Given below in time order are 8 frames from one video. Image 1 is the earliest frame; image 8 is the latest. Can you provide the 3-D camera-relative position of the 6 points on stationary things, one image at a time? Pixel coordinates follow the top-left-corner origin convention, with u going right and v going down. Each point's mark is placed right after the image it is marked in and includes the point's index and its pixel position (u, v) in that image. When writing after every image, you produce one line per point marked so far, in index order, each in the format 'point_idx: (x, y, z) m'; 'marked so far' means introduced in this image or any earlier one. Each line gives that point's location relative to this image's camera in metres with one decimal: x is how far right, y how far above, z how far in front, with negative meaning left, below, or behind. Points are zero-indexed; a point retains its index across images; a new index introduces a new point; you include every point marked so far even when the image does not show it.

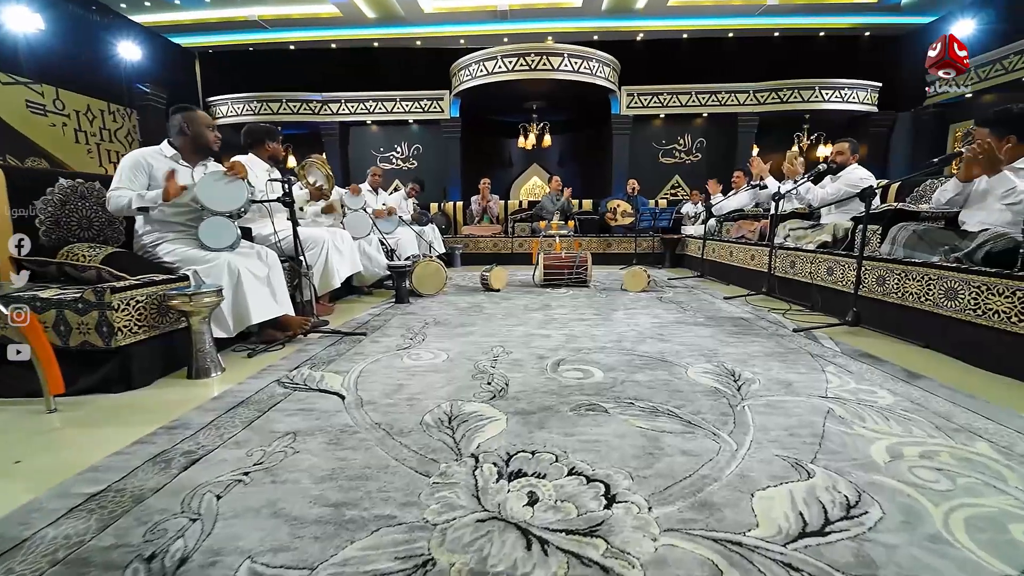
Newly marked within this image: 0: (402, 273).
0: (-0.9, +0.1, +3.5) m
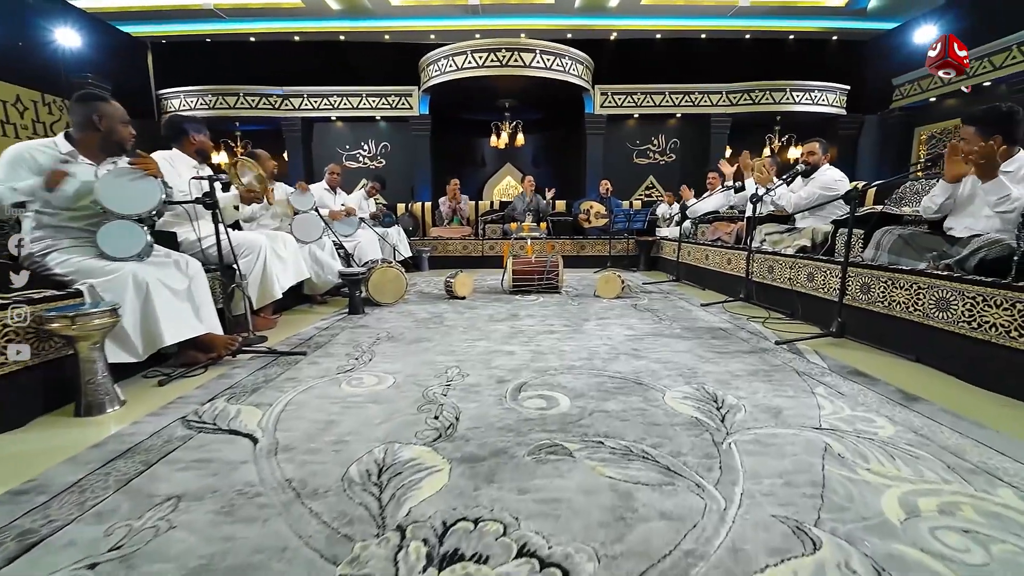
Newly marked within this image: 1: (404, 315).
0: (-1.2, 0.0, +3.2) m
1: (-0.8, -0.2, +3.1) m
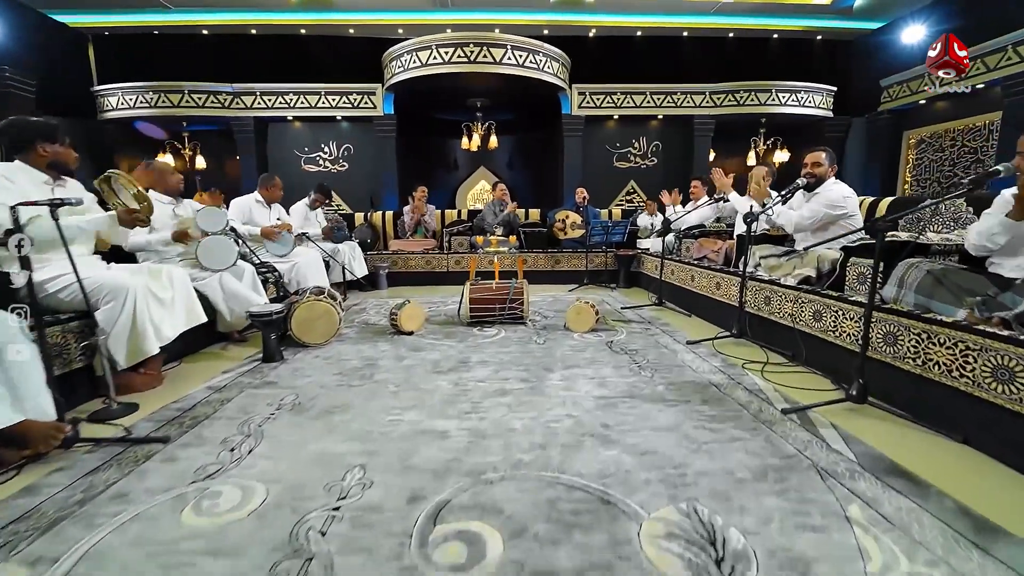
0: (-1.5, -0.2, +2.6) m
1: (-1.1, -0.5, +2.5) m
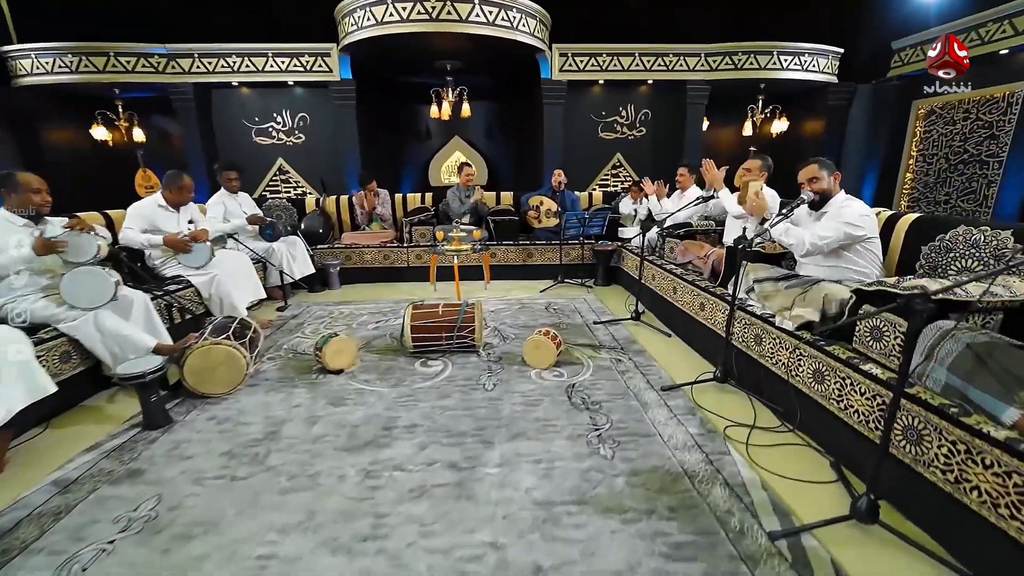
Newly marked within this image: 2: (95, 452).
0: (-1.8, -0.5, +2.1) m
1: (-1.4, -0.7, +2.1) m
2: (-1.9, -0.7, +2.0) m
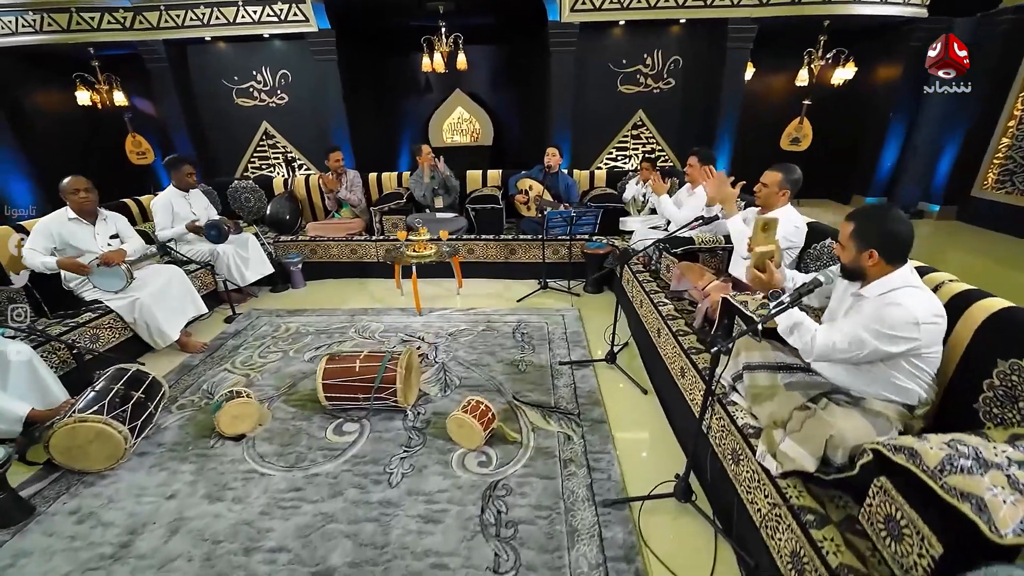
0: (-2.3, -0.8, +1.8) m
1: (-1.9, -1.1, +1.8) m
2: (-2.4, -1.1, +1.8) m
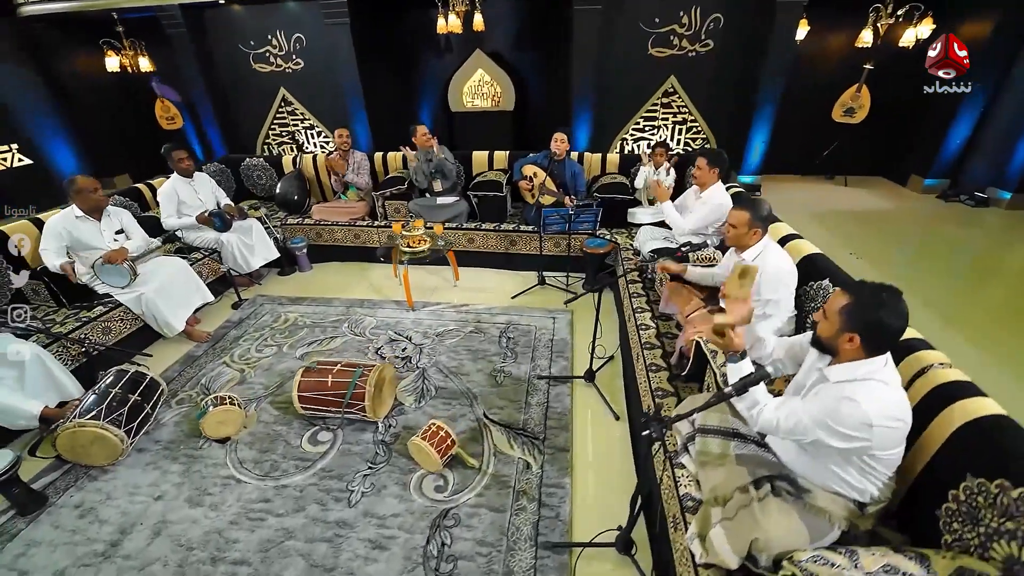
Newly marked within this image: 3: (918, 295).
0: (-2.5, -0.9, +2.1) m
1: (-2.1, -1.2, +2.0) m
2: (-2.7, -1.2, +2.1) m
3: (+3.9, 0.0, +4.0) m
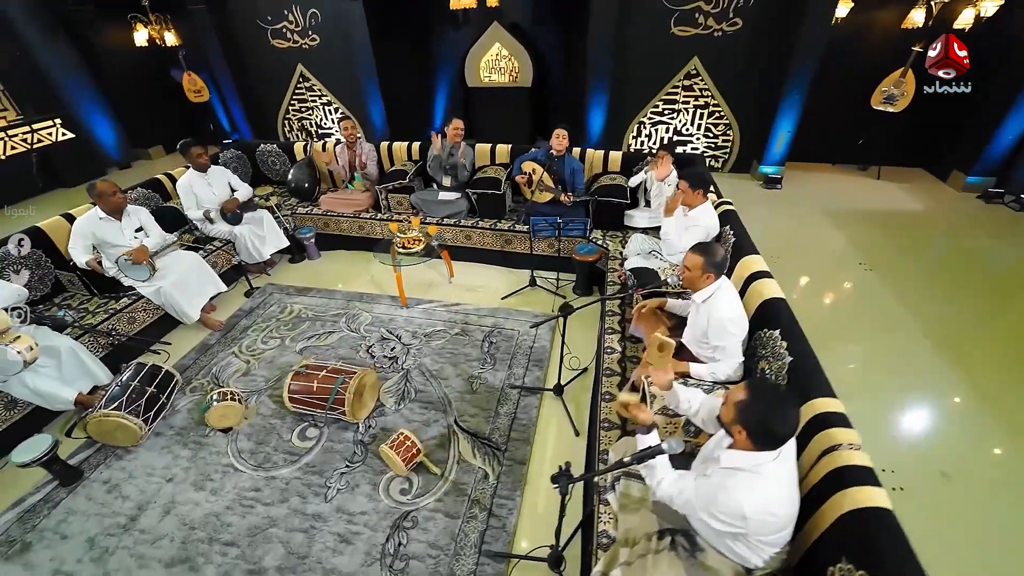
0: (-2.8, -1.0, +2.5) m
1: (-2.4, -1.3, +2.5) m
2: (-2.9, -1.3, +2.5) m
3: (+3.8, -0.2, +3.9) m
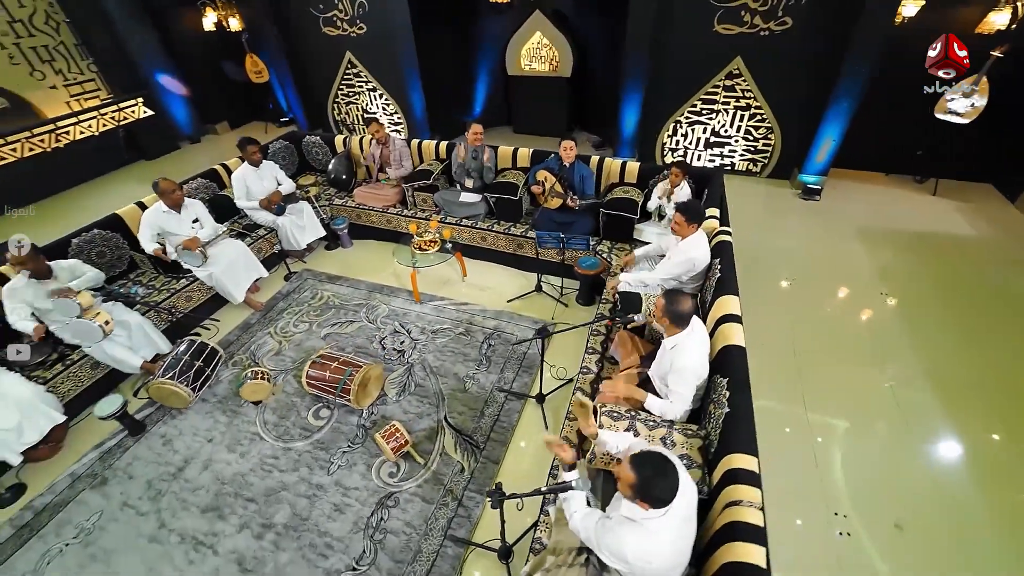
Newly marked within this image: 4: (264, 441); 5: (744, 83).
0: (-2.9, -0.9, +3.1) m
1: (-2.6, -1.2, +3.1) m
2: (-3.1, -1.2, +3.2) m
3: (+3.8, -0.5, +3.7) m
4: (-1.8, -1.1, +3.1) m
5: (+3.1, +2.7, +5.6) m
